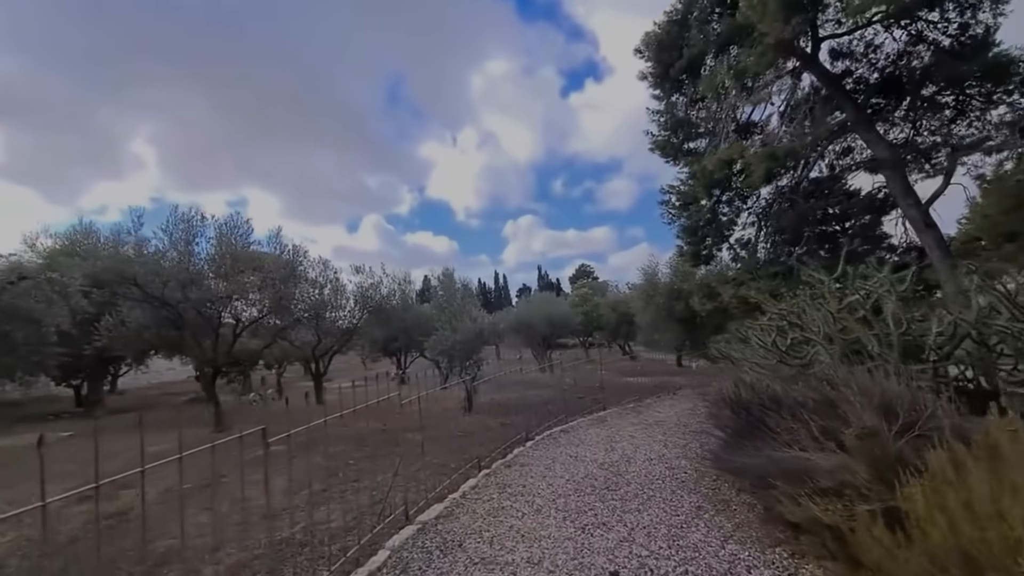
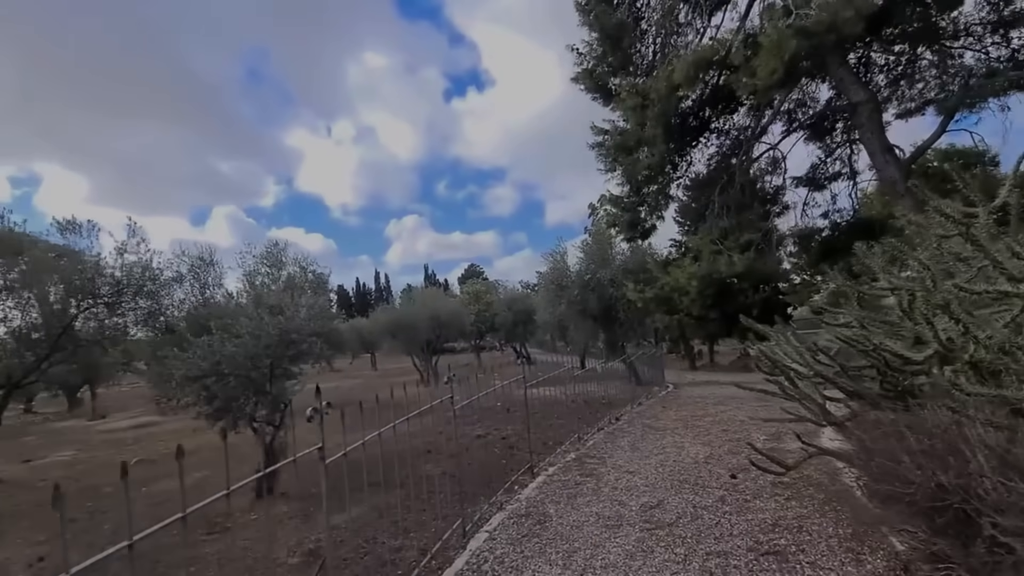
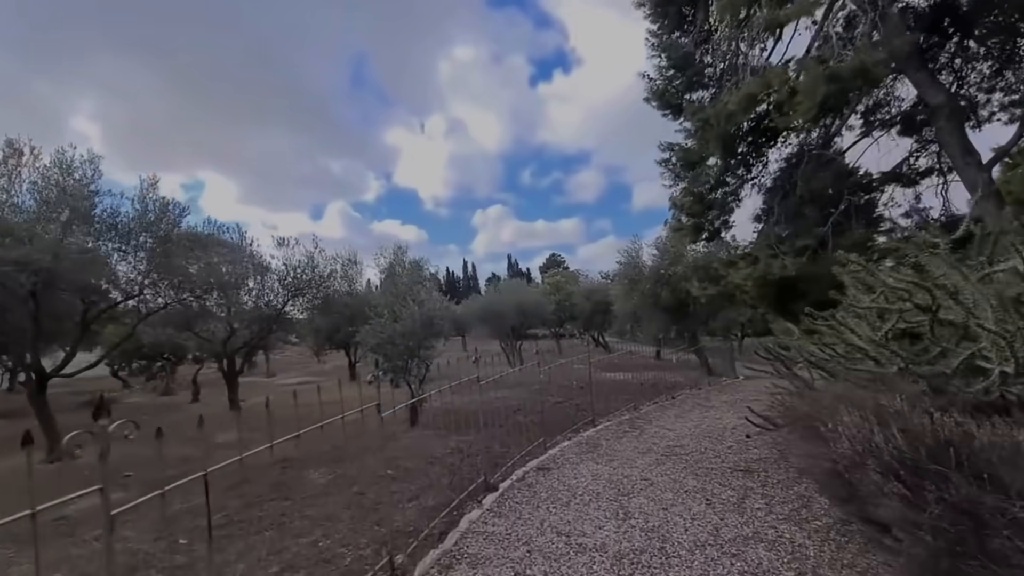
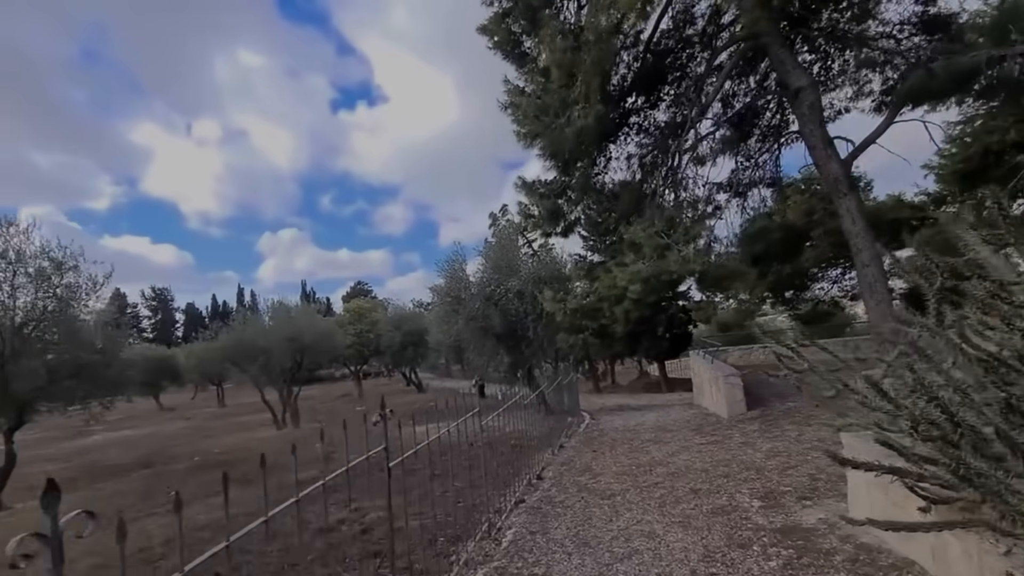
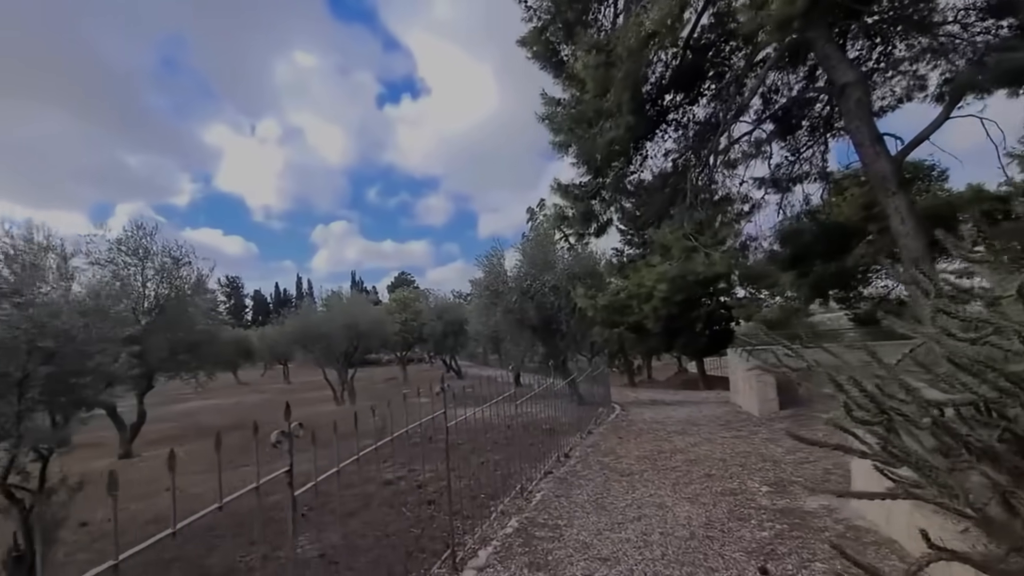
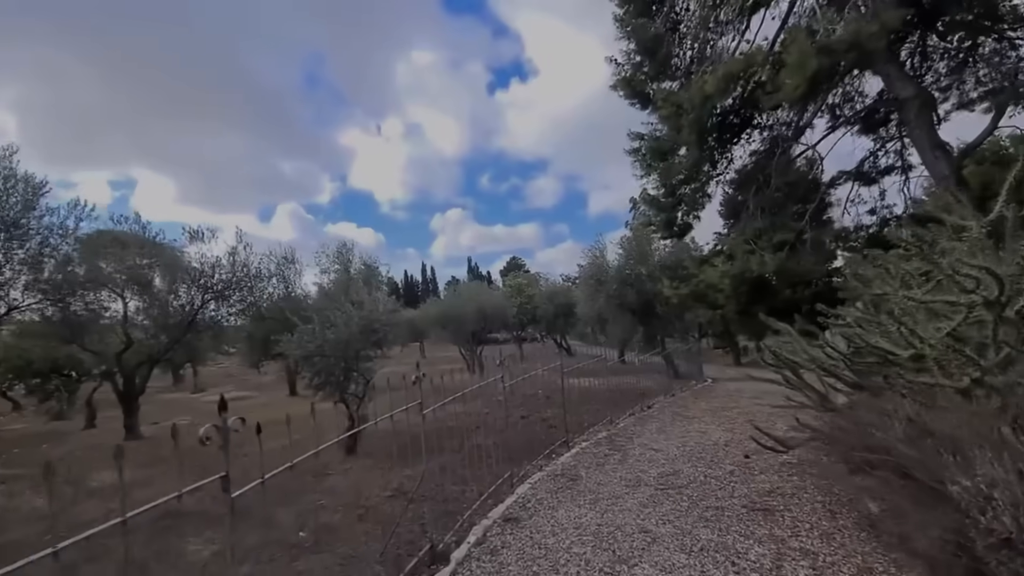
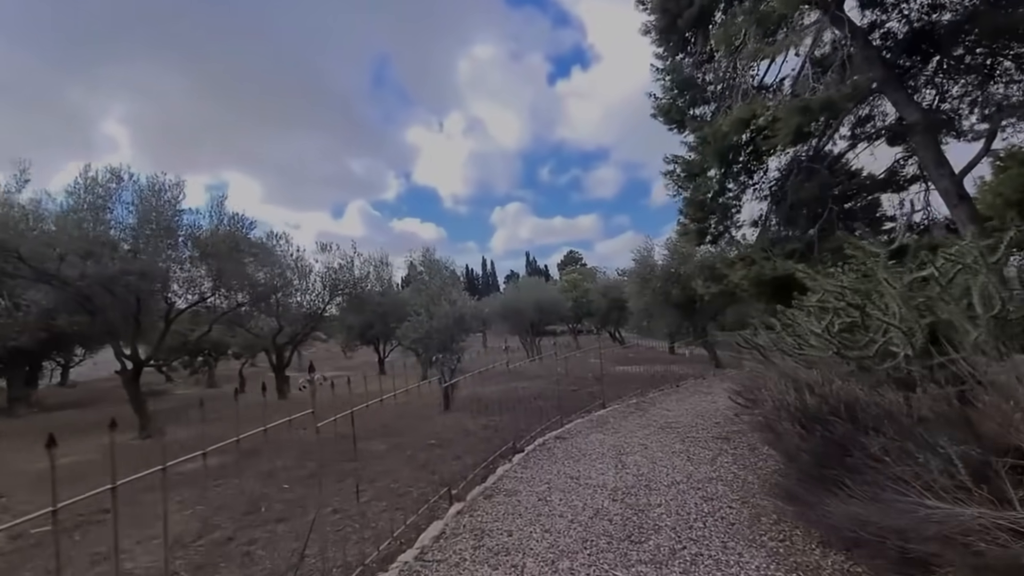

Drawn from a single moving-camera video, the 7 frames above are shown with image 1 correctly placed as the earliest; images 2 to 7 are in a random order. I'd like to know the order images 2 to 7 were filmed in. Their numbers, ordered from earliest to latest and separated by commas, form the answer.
7, 3, 6, 2, 5, 4
